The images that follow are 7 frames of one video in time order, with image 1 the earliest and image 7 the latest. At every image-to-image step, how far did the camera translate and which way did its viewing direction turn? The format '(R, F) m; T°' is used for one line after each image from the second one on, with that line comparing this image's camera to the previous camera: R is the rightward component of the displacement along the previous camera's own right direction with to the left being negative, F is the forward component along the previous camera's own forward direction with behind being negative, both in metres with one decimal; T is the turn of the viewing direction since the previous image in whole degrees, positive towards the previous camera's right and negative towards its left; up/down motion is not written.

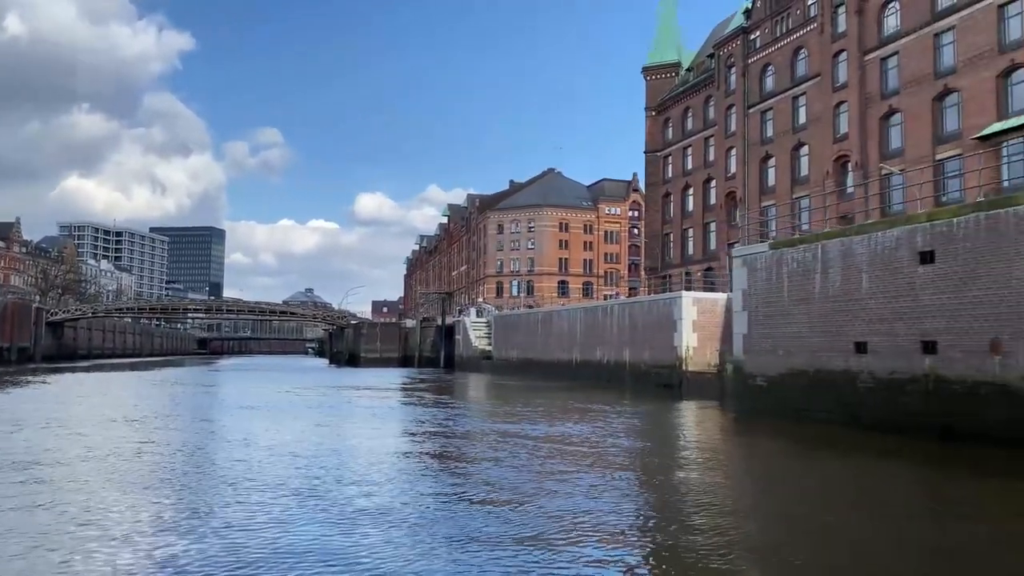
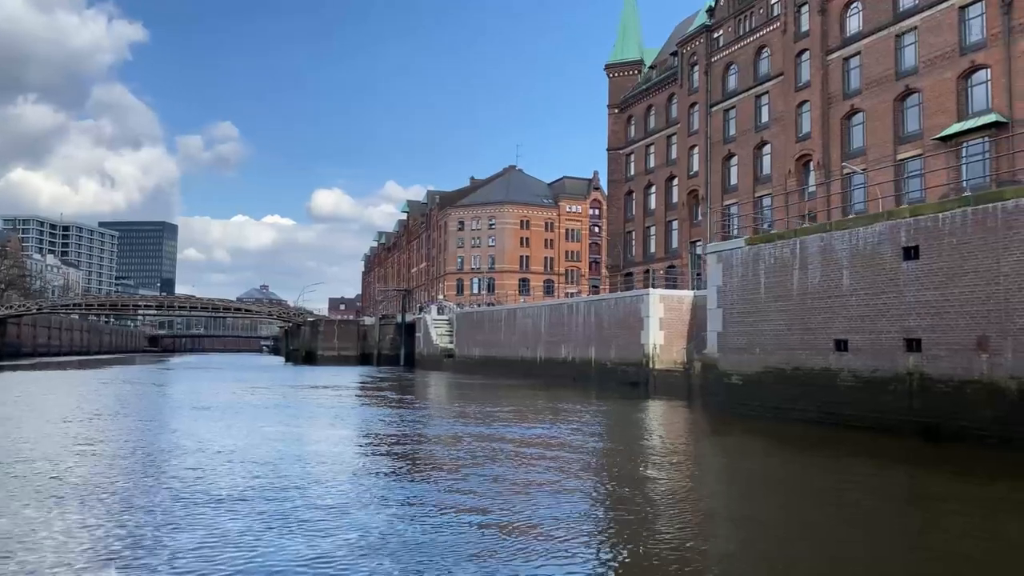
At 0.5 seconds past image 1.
(-0.2, +0.7) m; +3°
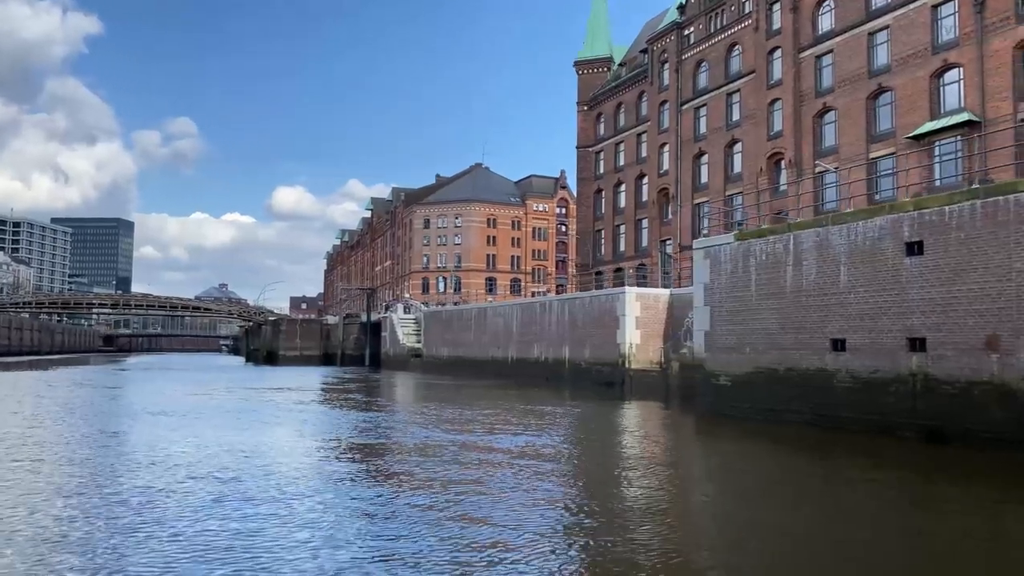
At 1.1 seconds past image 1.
(-0.3, +0.9) m; +3°
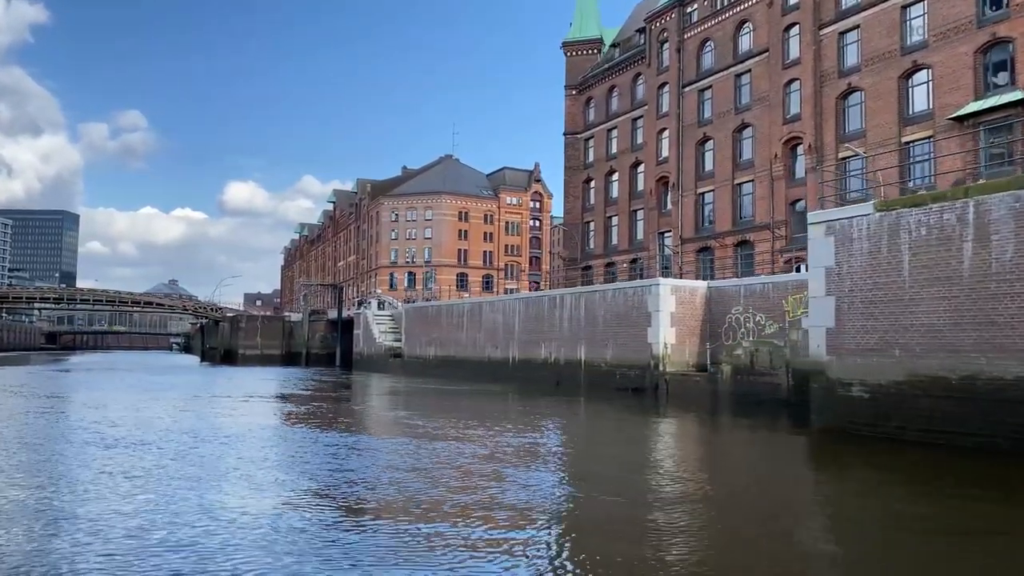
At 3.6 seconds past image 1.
(-1.9, +3.9) m; +3°
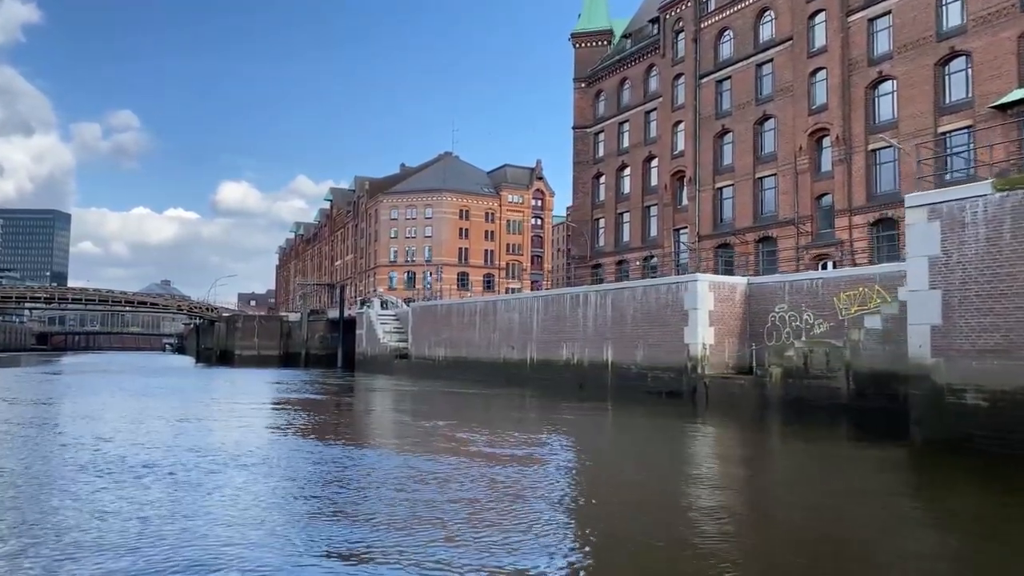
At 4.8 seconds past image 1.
(-1.0, +1.7) m; 0°
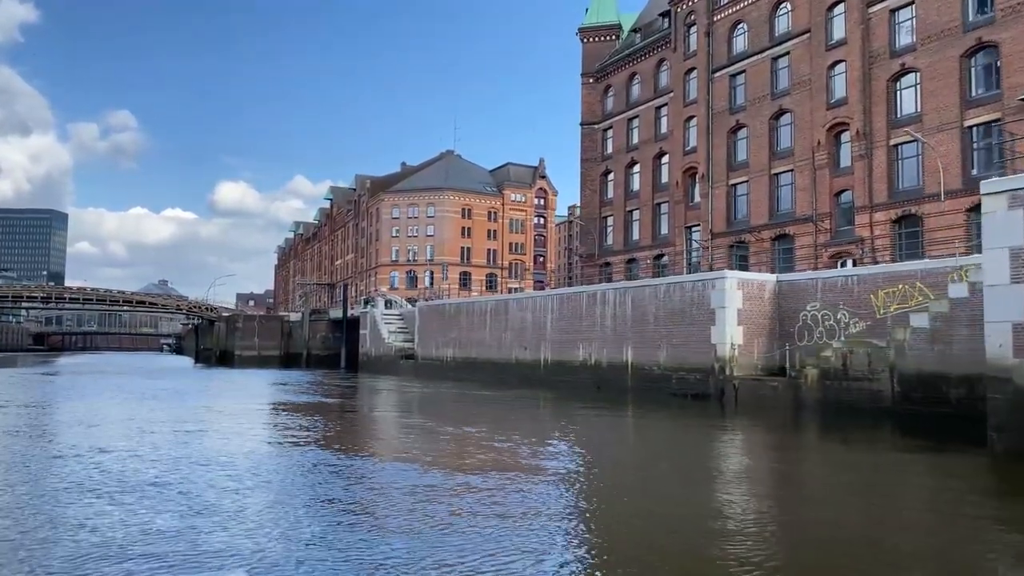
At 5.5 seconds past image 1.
(-0.6, +1.0) m; 0°
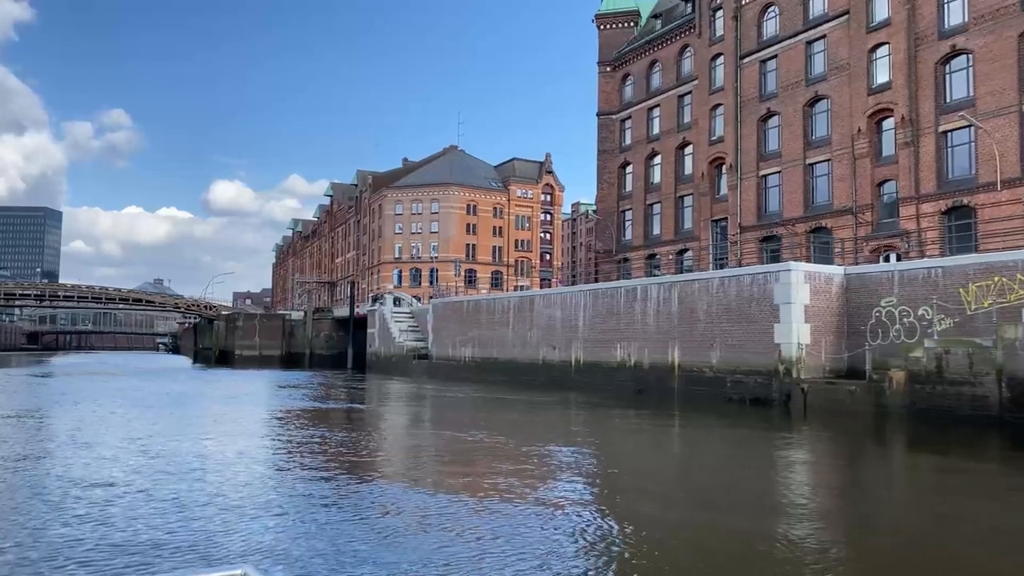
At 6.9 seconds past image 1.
(-1.2, +2.1) m; 0°
